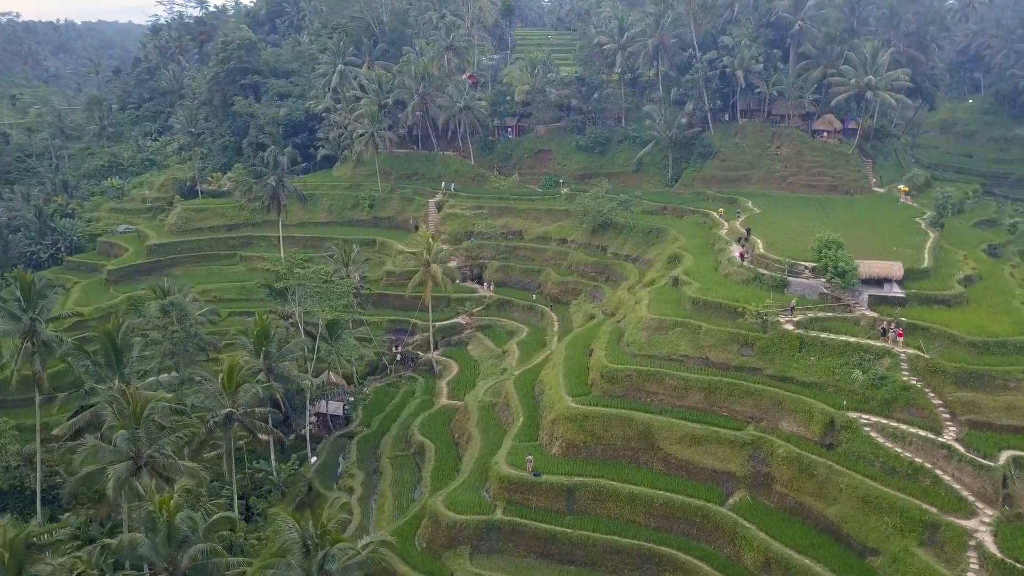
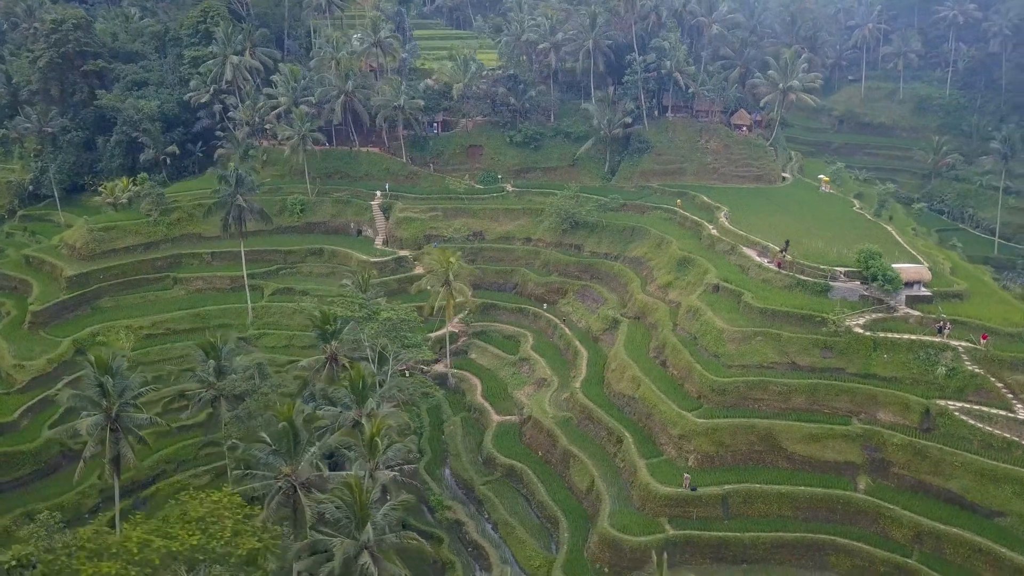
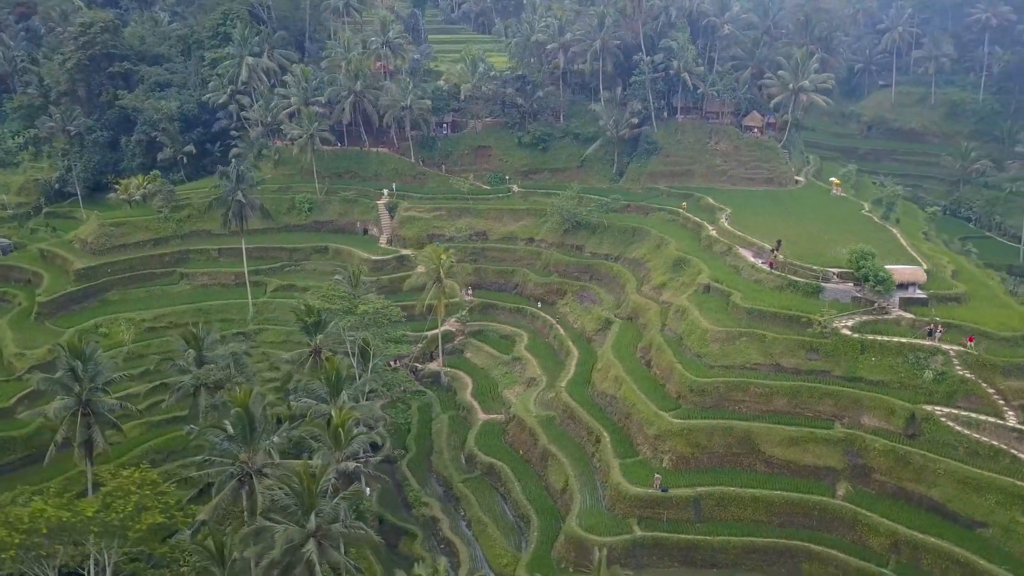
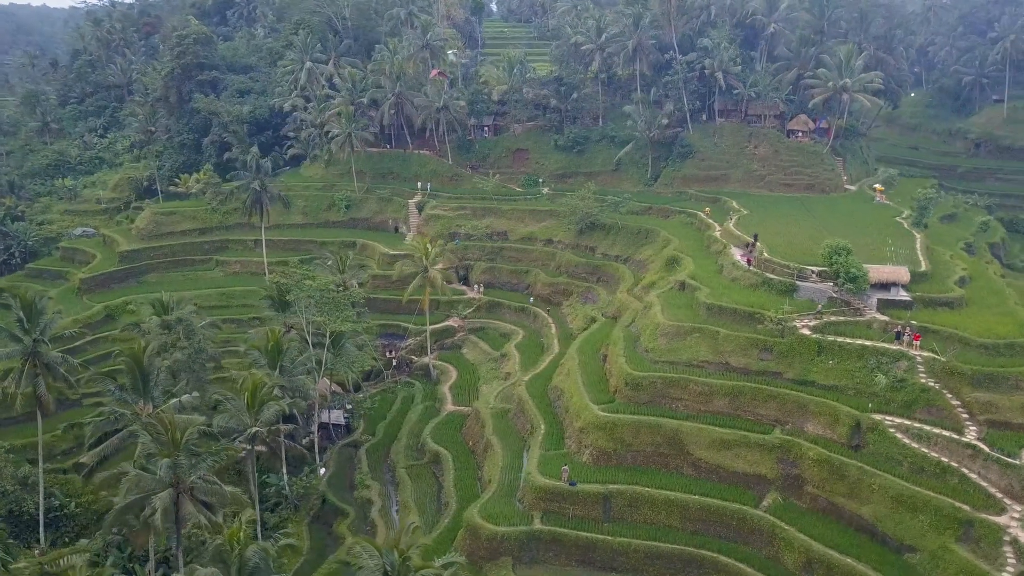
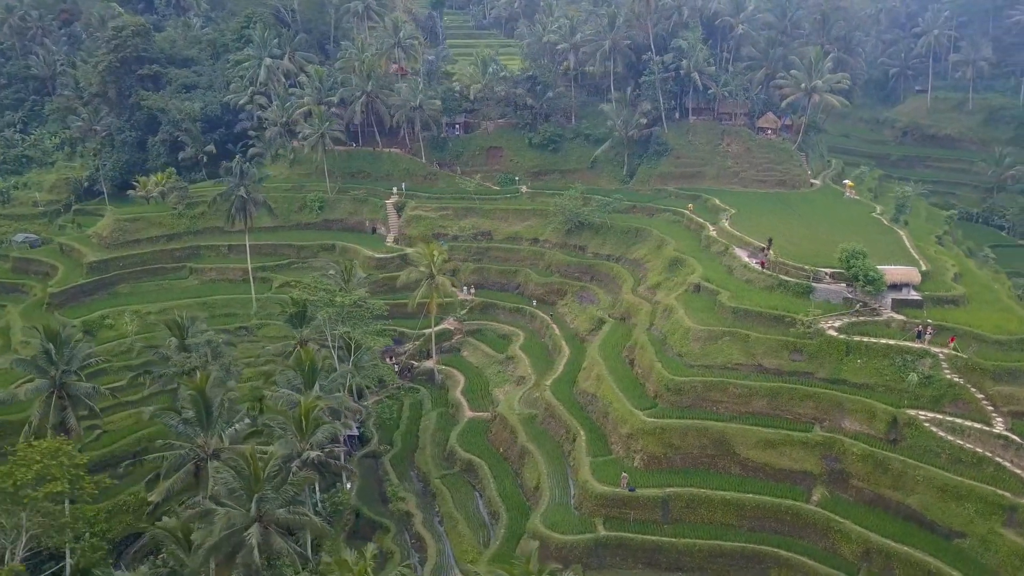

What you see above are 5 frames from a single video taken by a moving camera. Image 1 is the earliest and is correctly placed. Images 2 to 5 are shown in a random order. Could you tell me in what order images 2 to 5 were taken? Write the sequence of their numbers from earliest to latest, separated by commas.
4, 5, 3, 2
